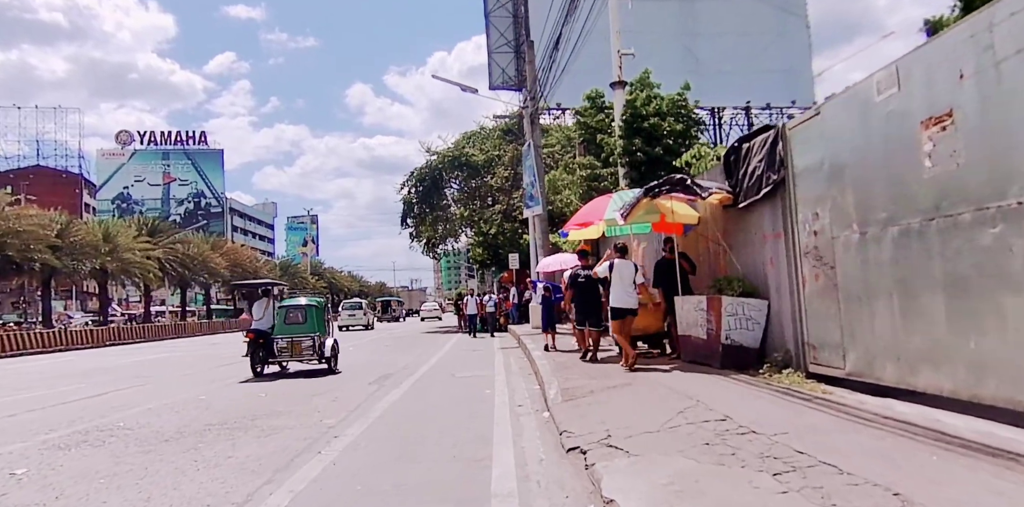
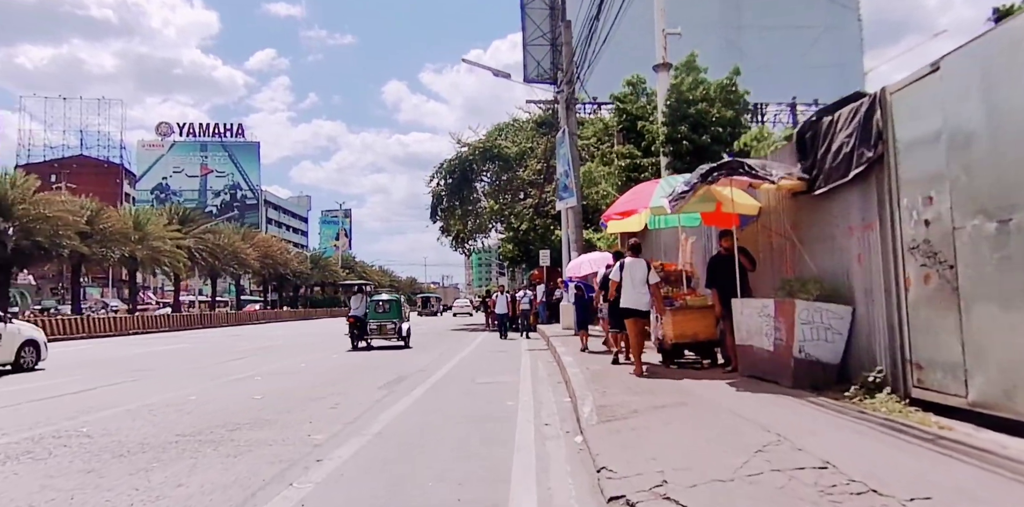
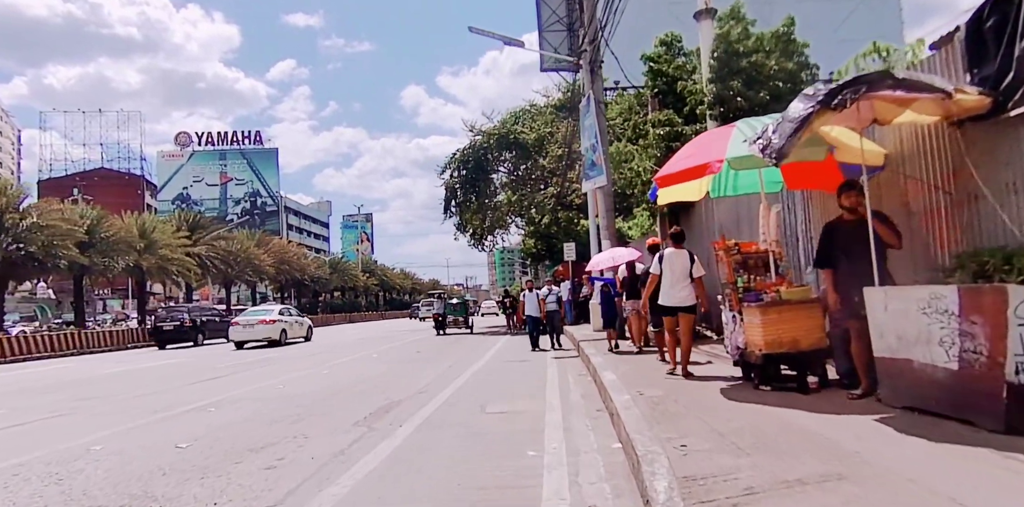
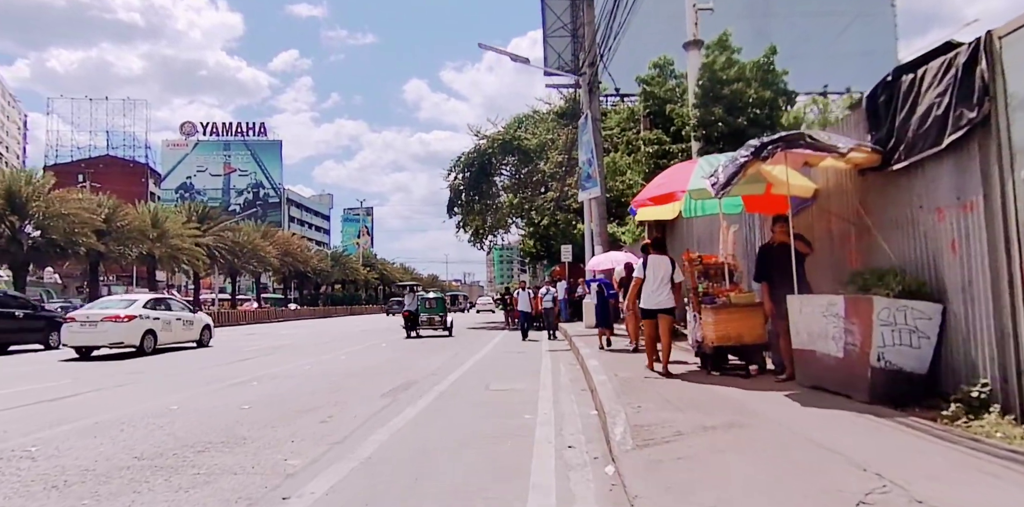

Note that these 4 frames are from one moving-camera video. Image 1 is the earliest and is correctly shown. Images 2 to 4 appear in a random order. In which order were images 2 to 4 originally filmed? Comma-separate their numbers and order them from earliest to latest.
2, 4, 3
